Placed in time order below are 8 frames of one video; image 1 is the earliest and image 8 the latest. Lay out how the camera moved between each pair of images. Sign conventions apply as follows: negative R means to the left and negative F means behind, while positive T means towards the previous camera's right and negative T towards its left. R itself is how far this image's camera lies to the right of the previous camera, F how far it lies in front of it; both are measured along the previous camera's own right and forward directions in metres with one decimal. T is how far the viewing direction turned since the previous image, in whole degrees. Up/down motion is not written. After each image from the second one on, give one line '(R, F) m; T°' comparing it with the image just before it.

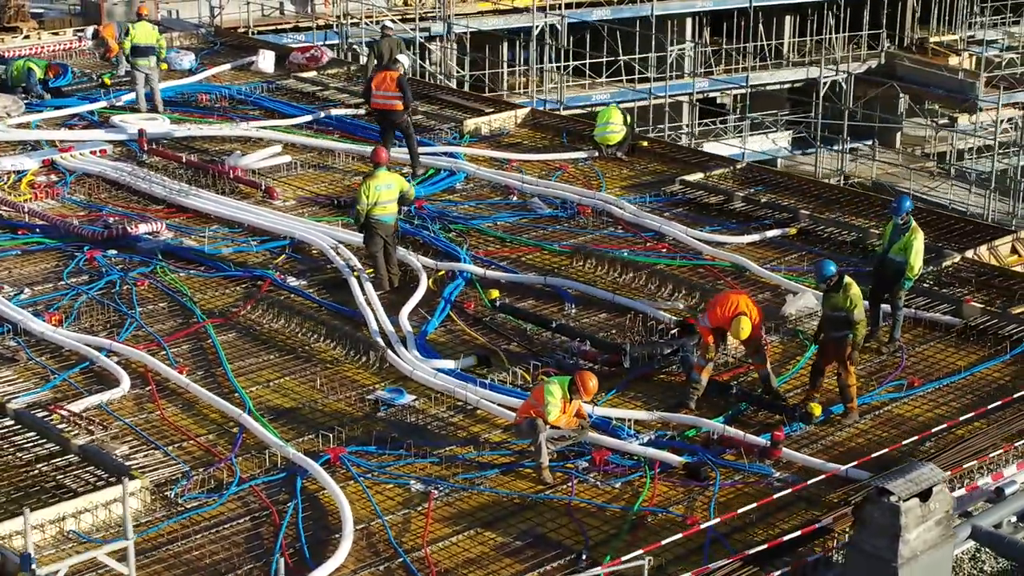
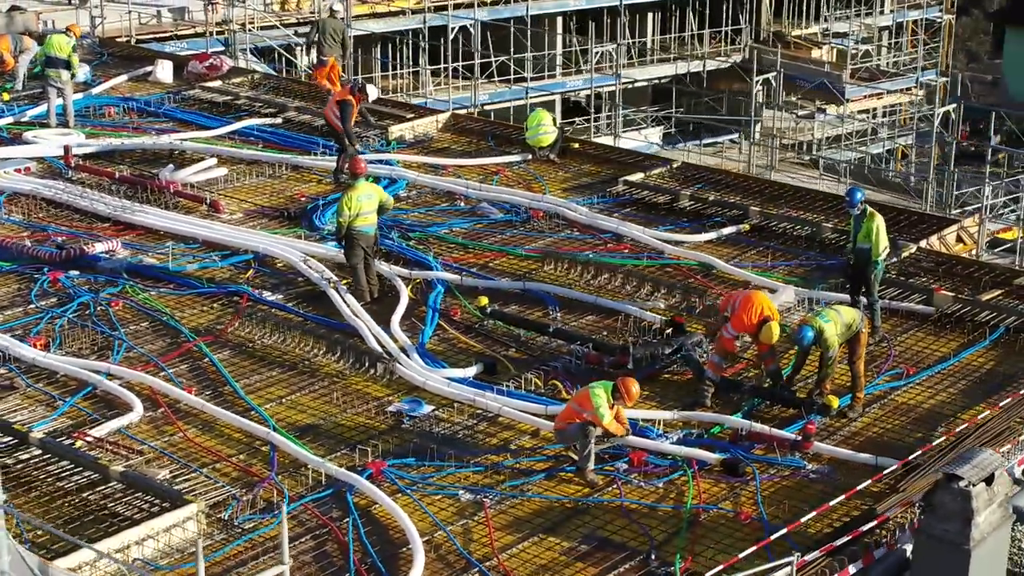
(-1.2, 0.0) m; +7°
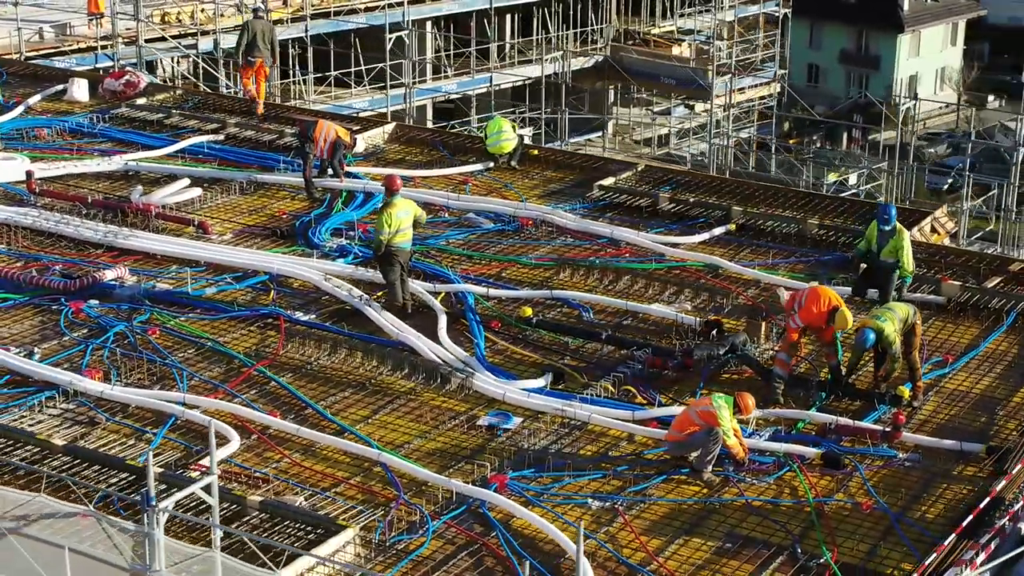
(-1.8, -0.1) m; +8°
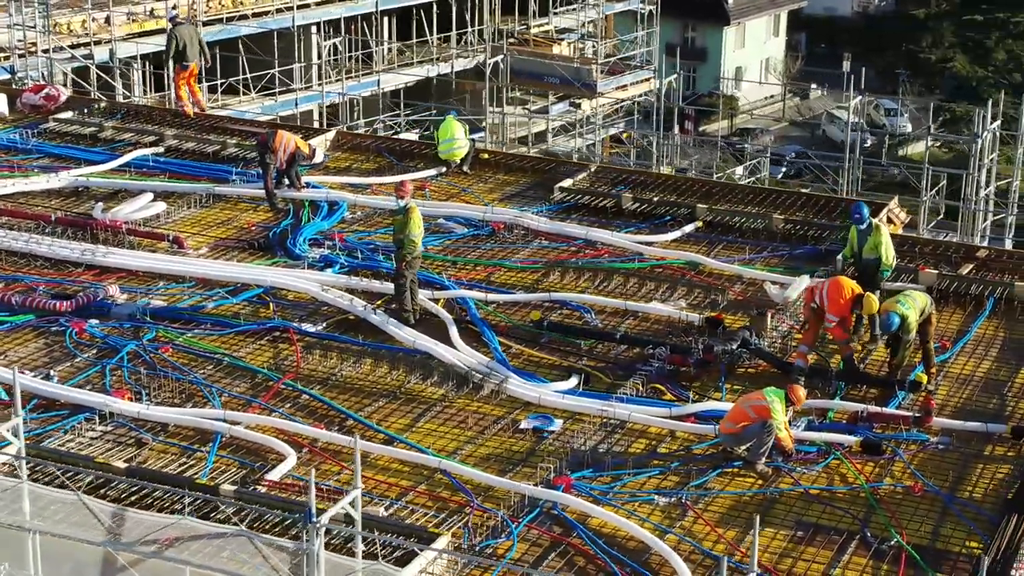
(-1.3, -0.1) m; +6°
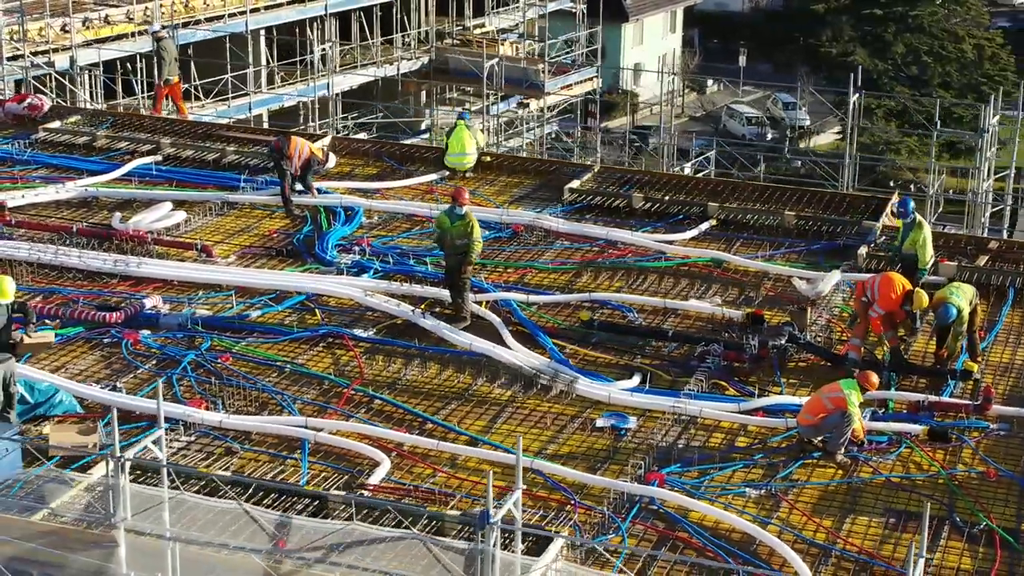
(-1.2, -0.2) m; +4°
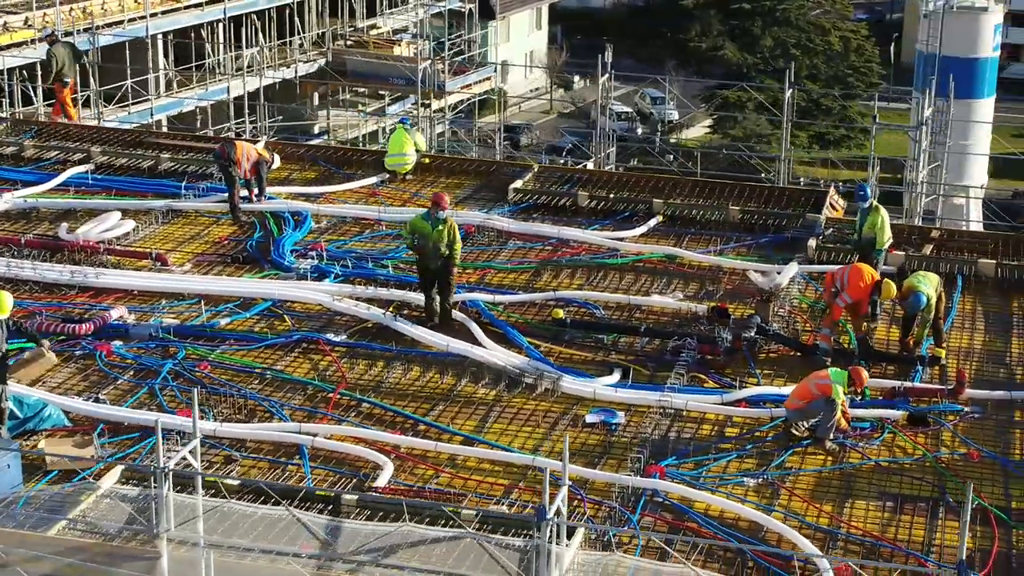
(-0.8, -0.1) m; +5°
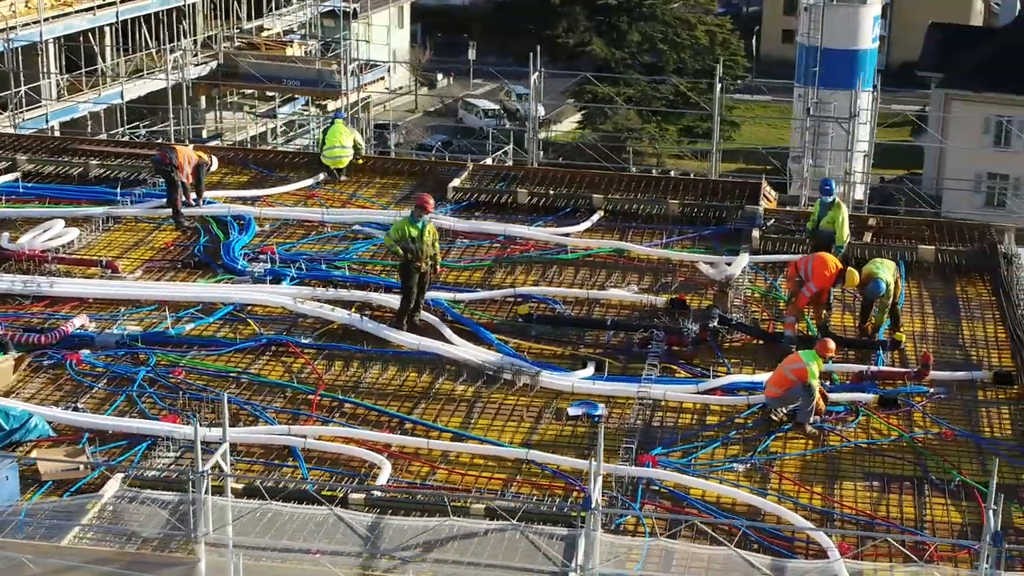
(-0.8, -0.1) m; +5°
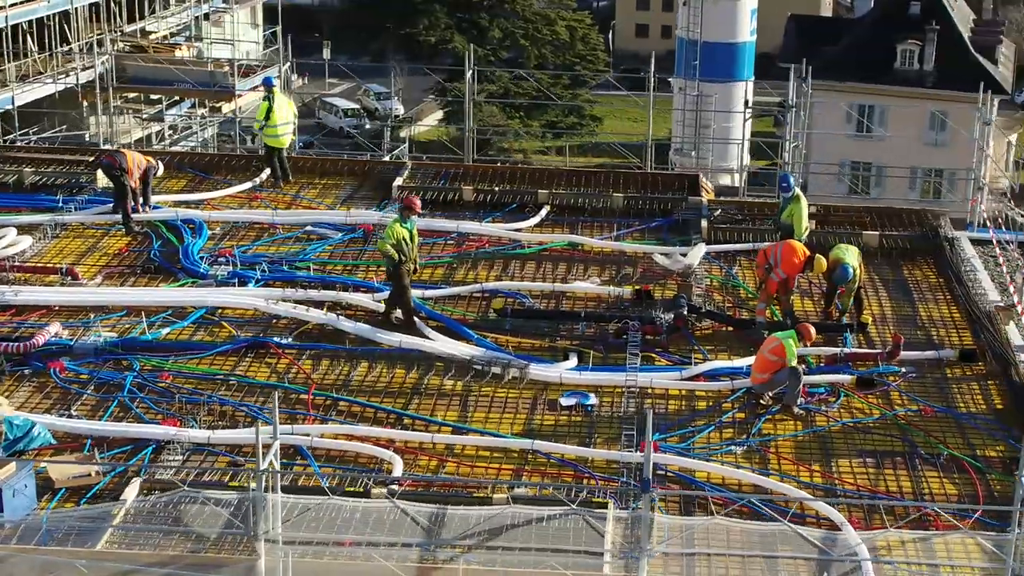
(-0.9, -0.2) m; +5°
